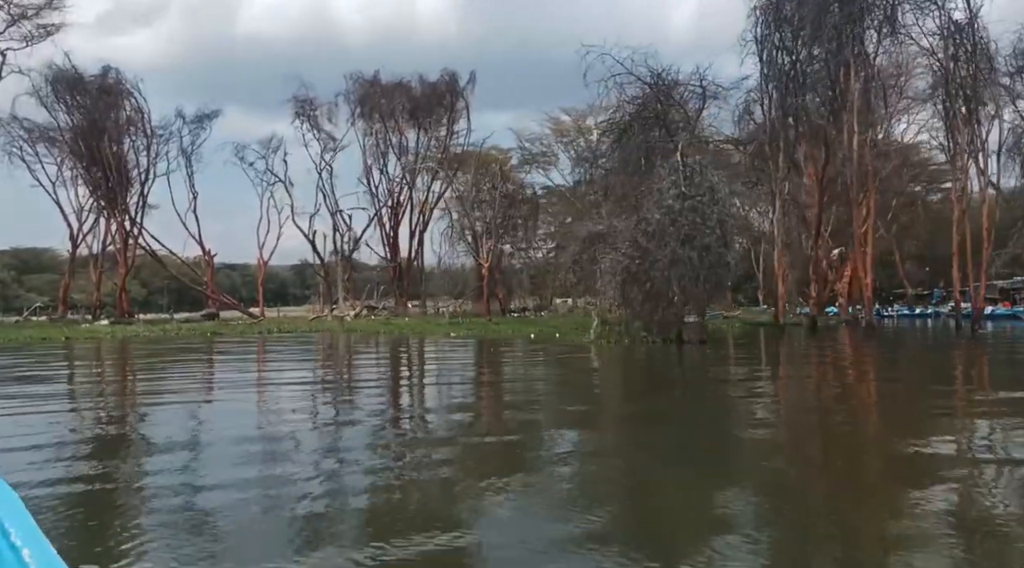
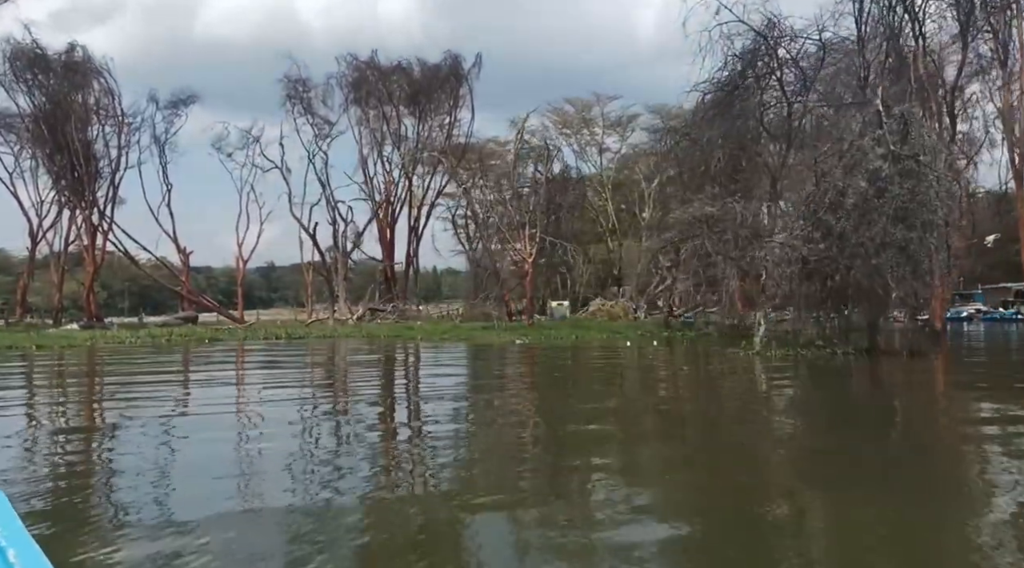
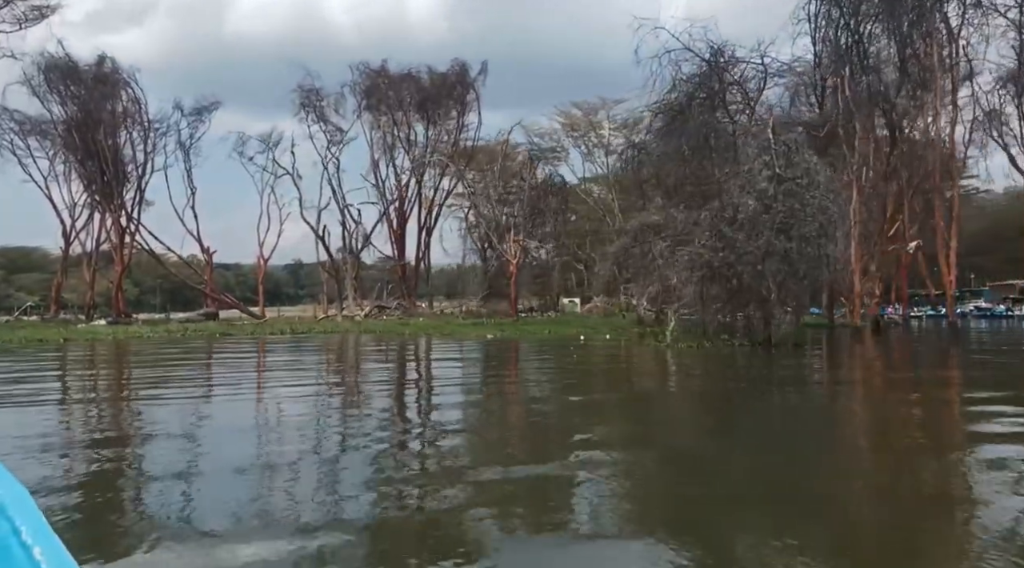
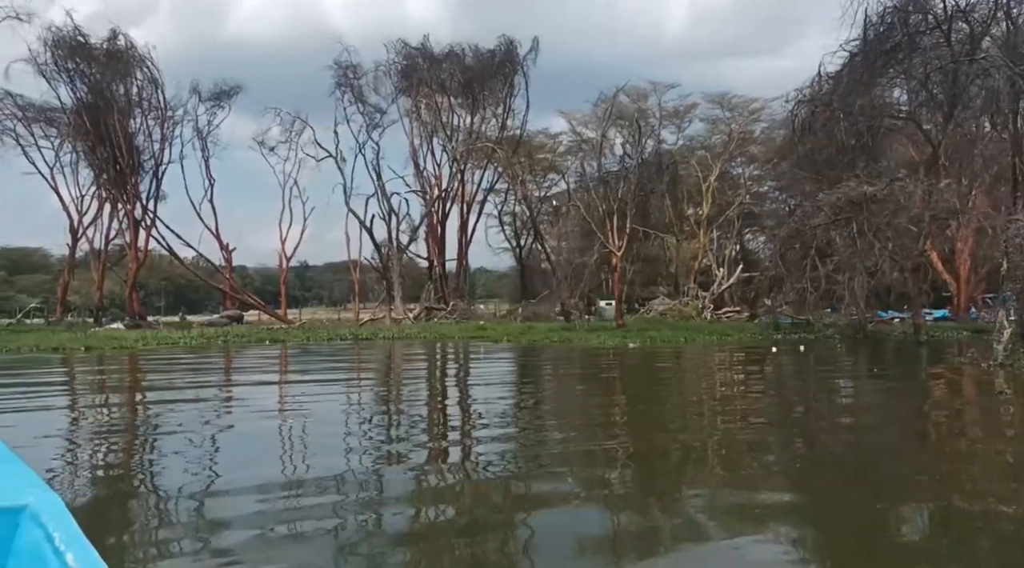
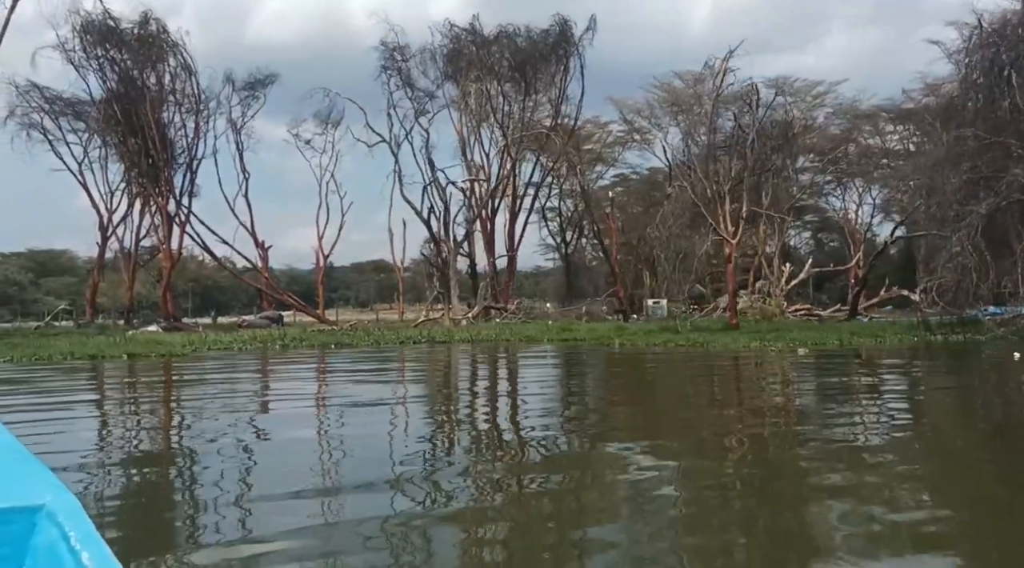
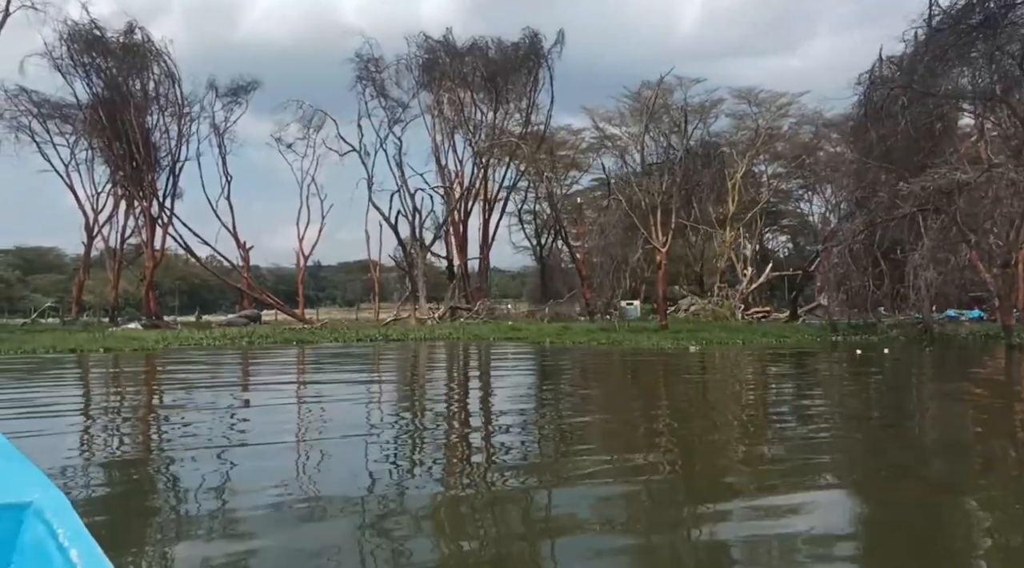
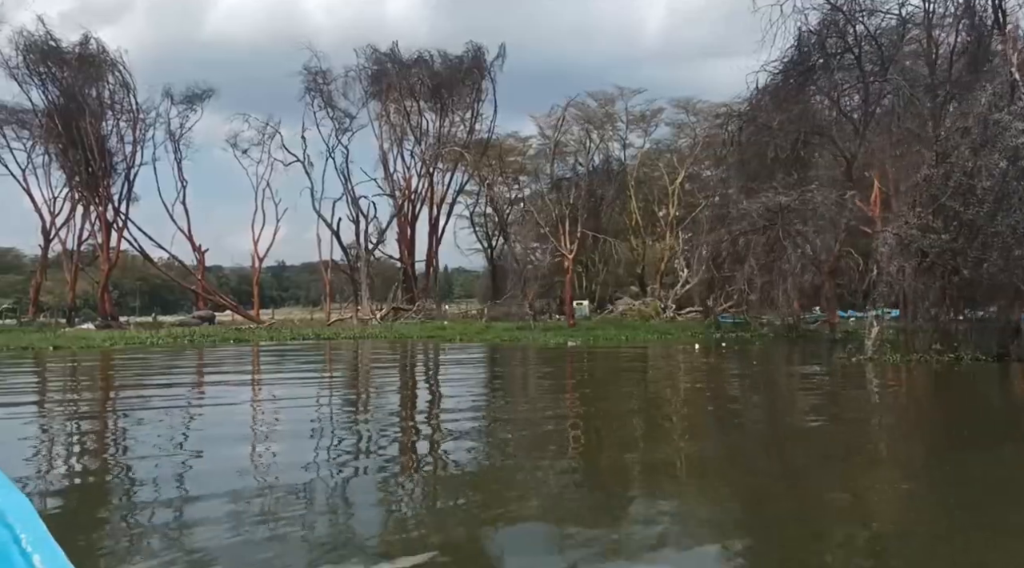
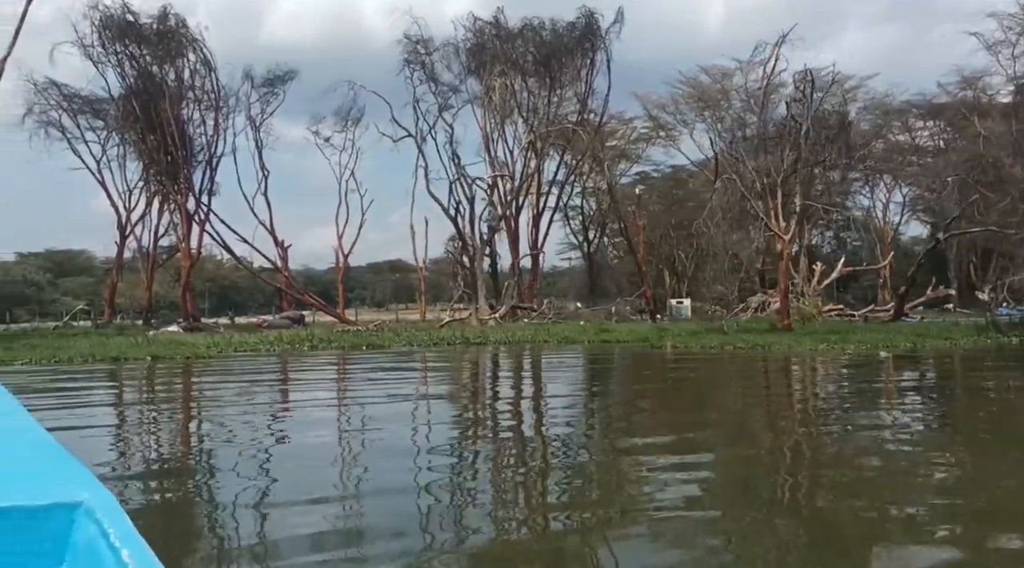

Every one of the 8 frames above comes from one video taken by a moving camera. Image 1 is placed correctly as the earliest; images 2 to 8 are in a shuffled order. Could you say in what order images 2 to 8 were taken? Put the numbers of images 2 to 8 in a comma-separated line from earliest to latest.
3, 2, 7, 4, 6, 5, 8
